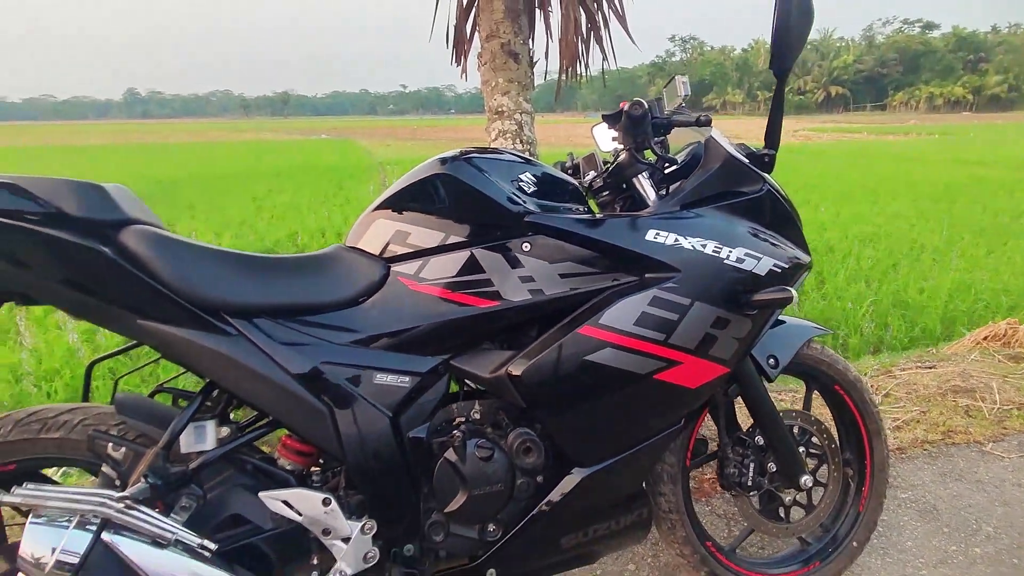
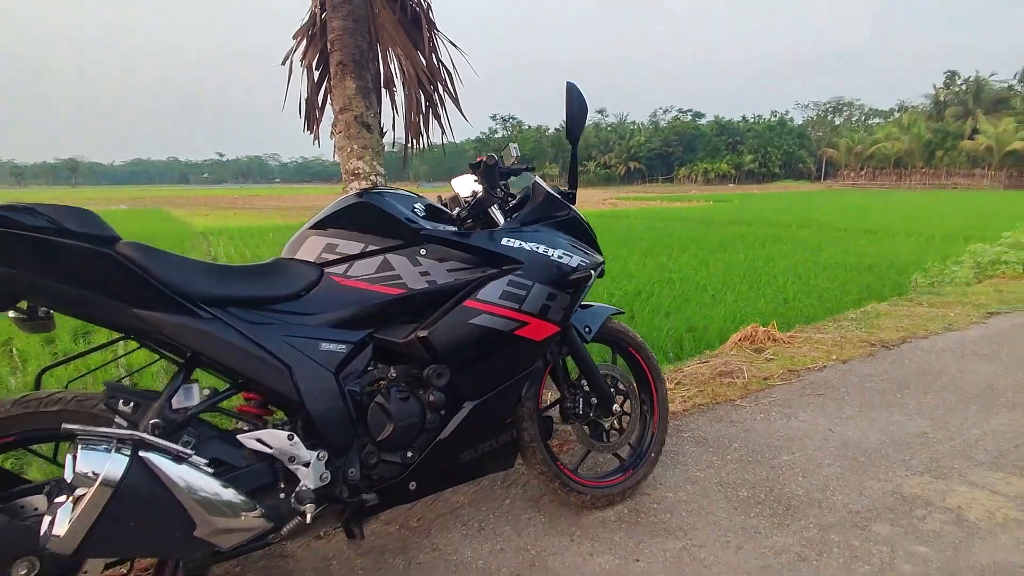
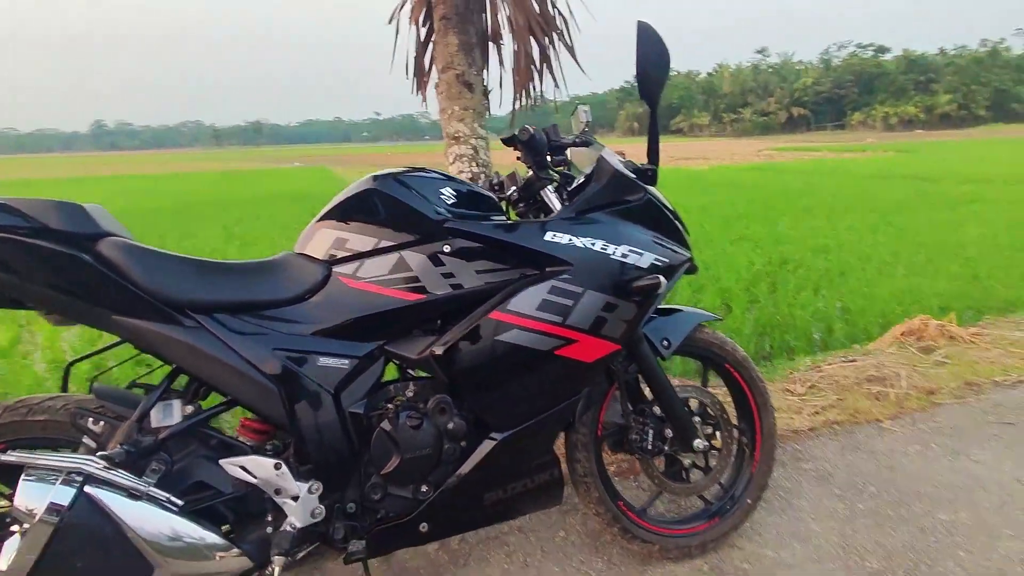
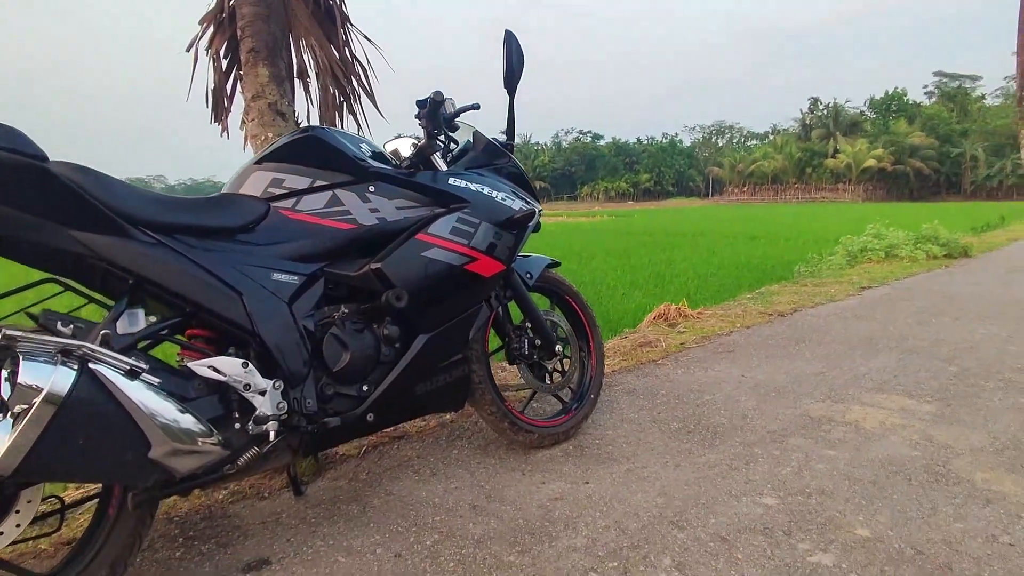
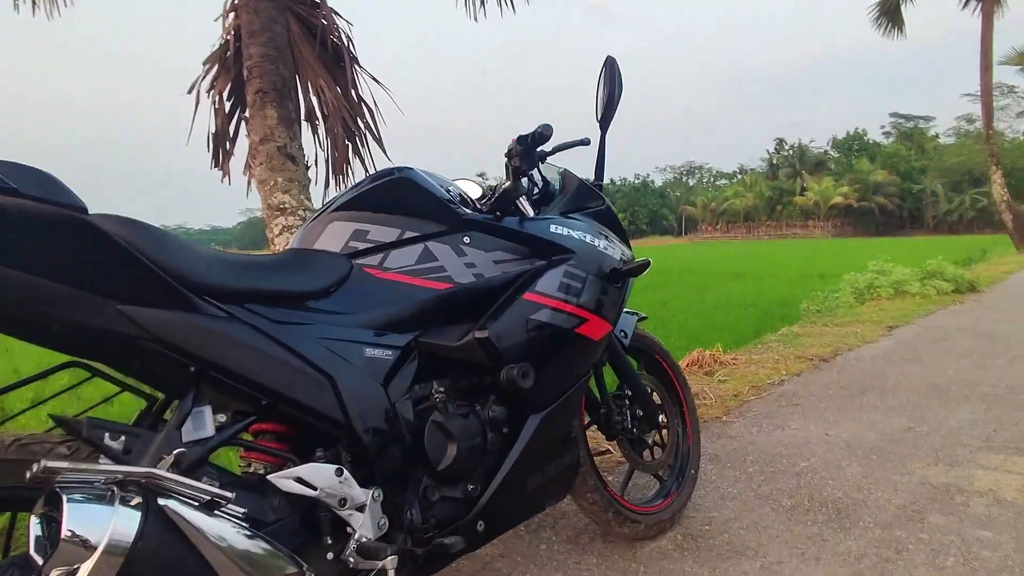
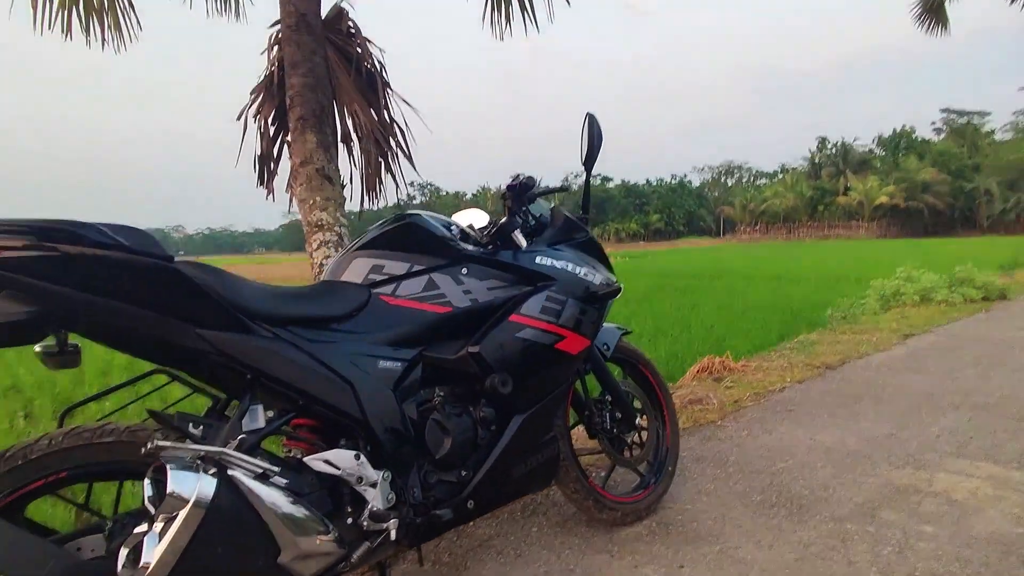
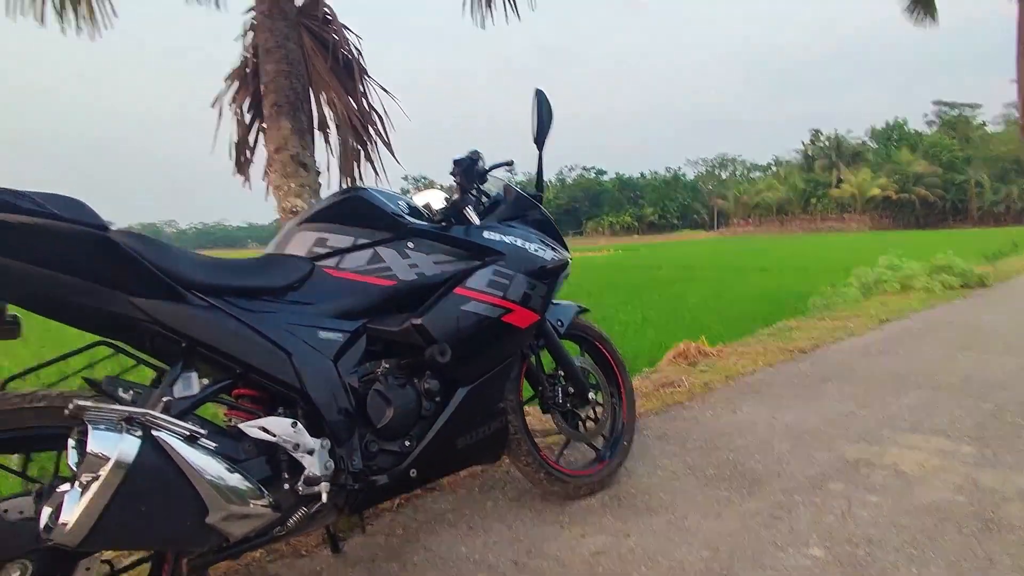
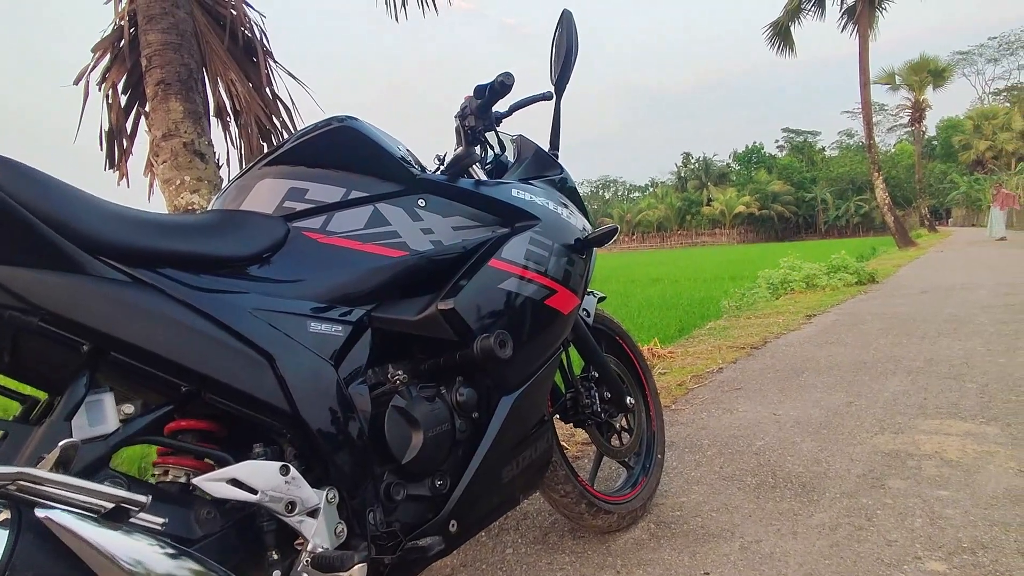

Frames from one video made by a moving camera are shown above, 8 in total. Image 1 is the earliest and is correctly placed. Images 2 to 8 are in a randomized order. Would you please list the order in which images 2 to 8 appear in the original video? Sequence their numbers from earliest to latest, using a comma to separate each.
3, 2, 4, 7, 6, 5, 8
